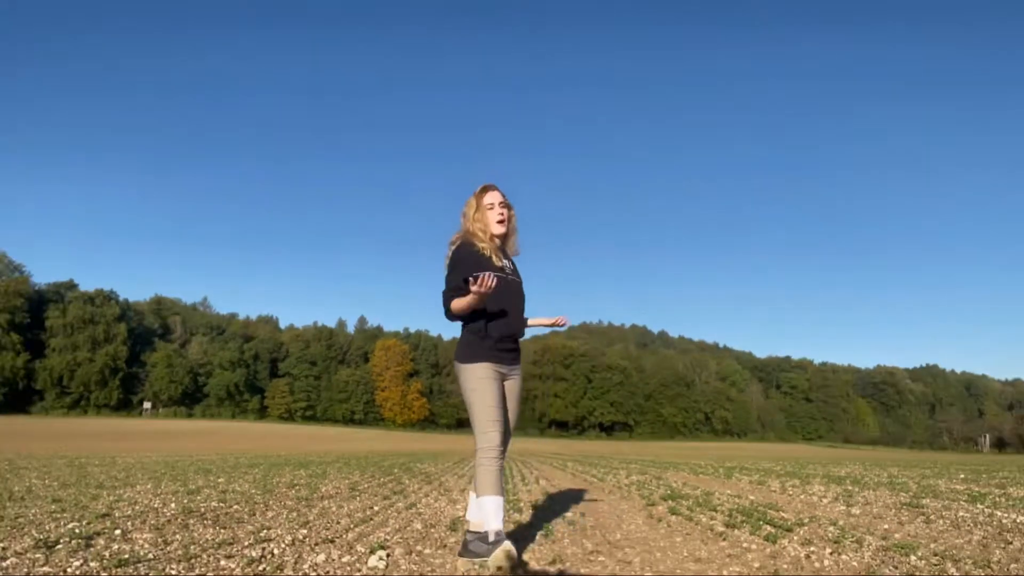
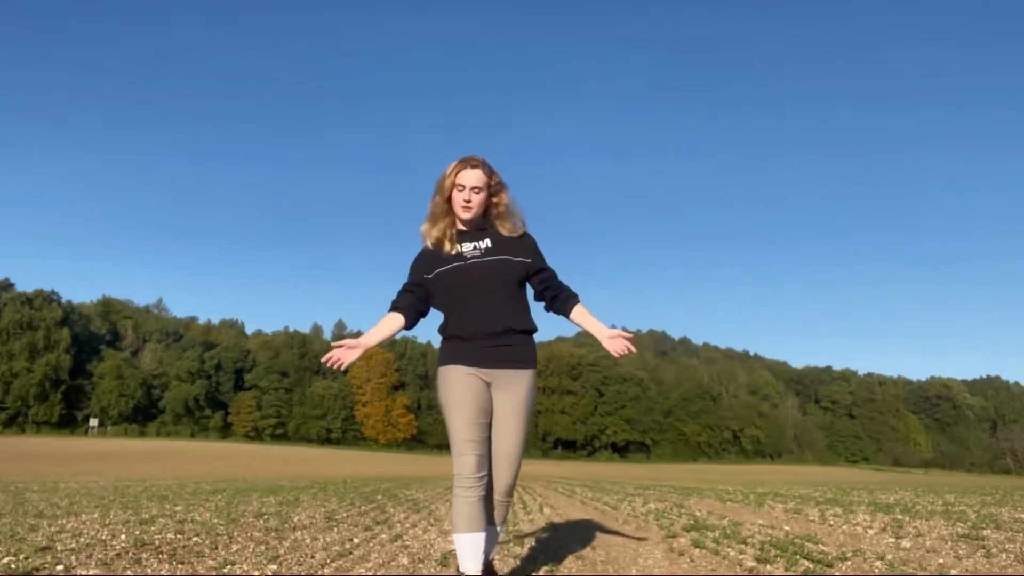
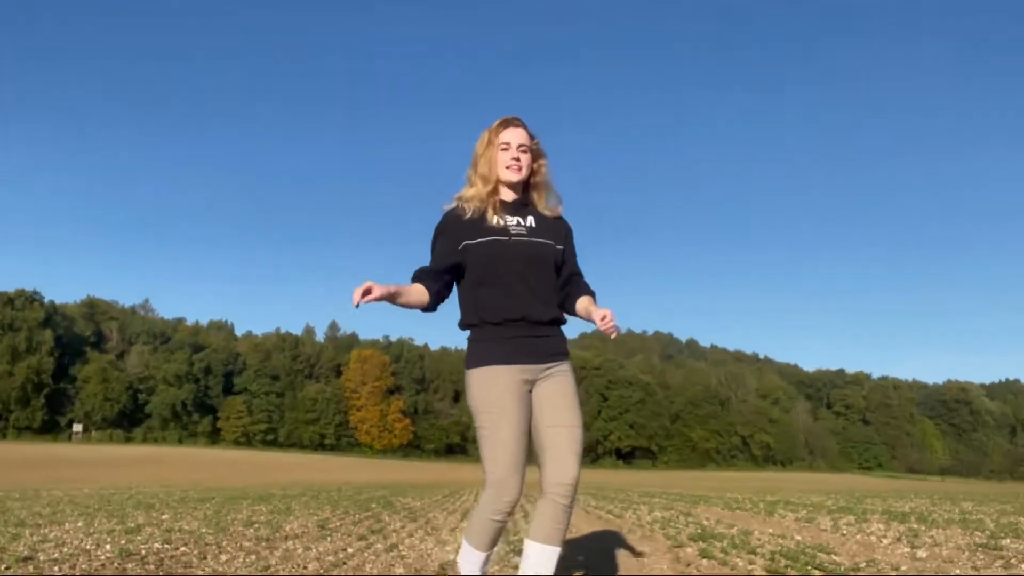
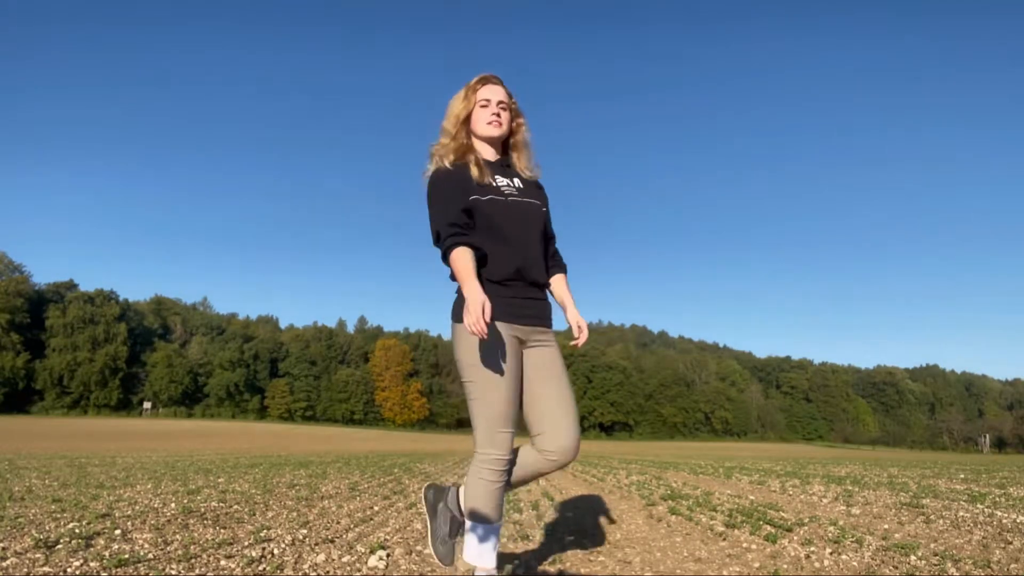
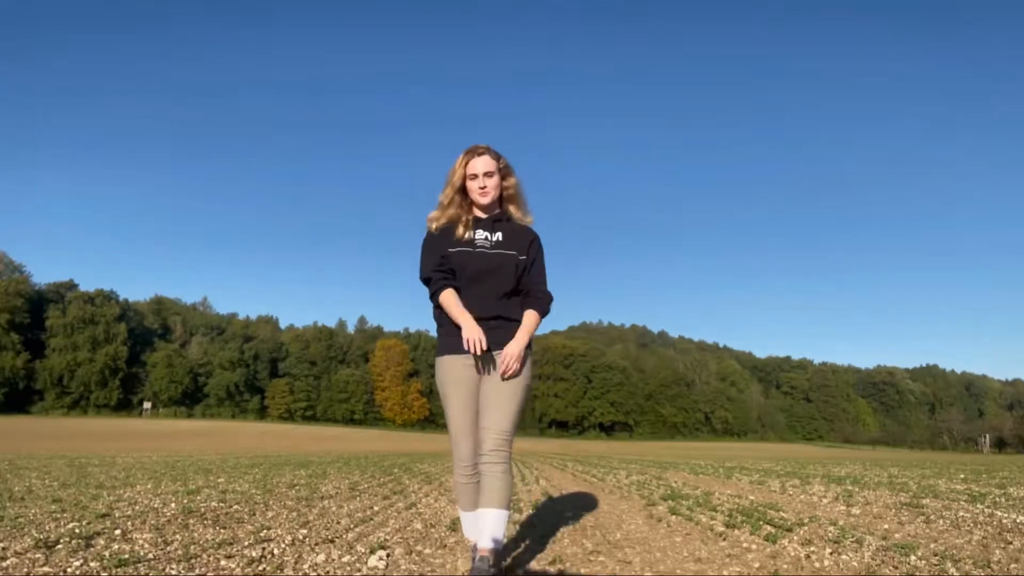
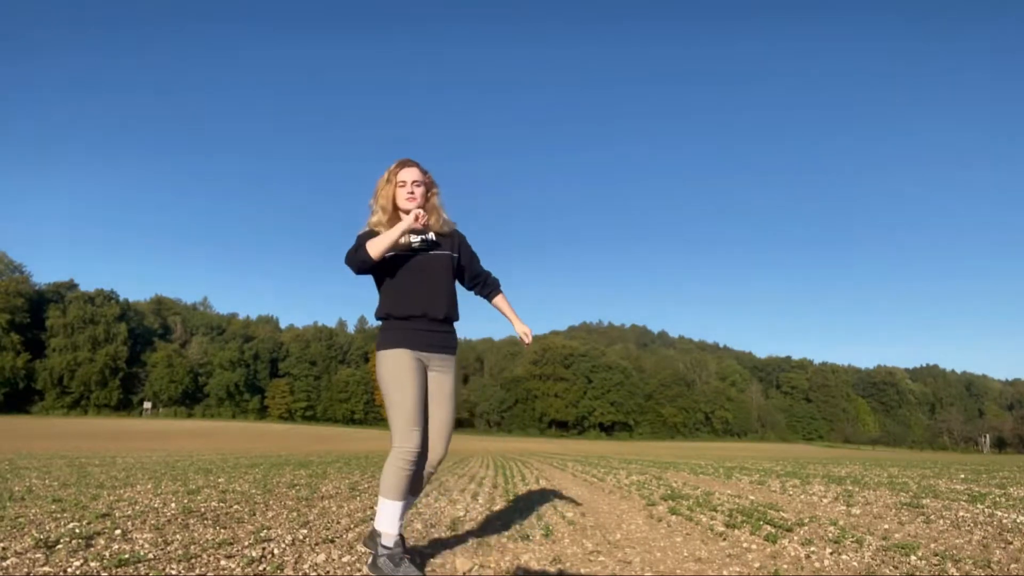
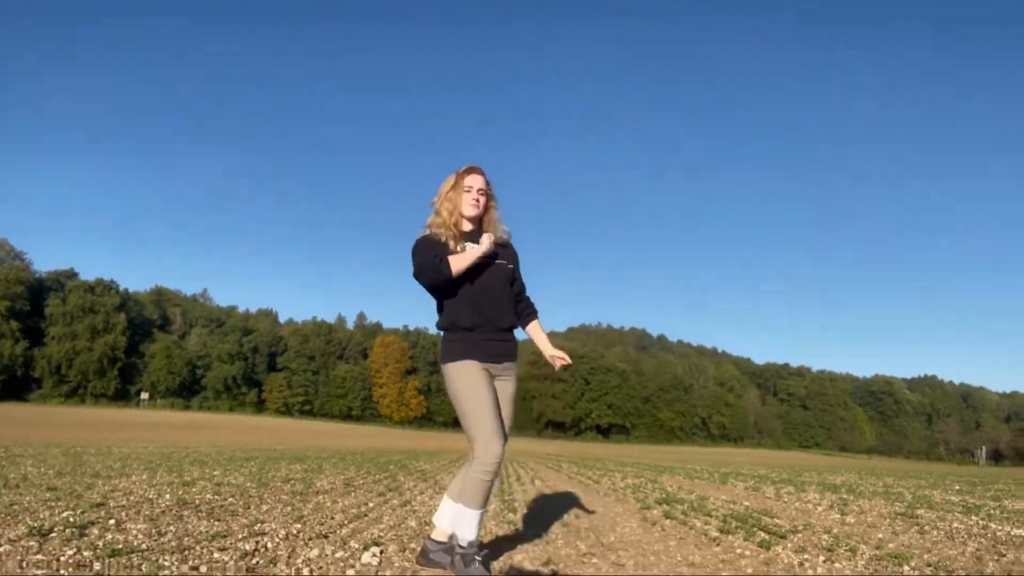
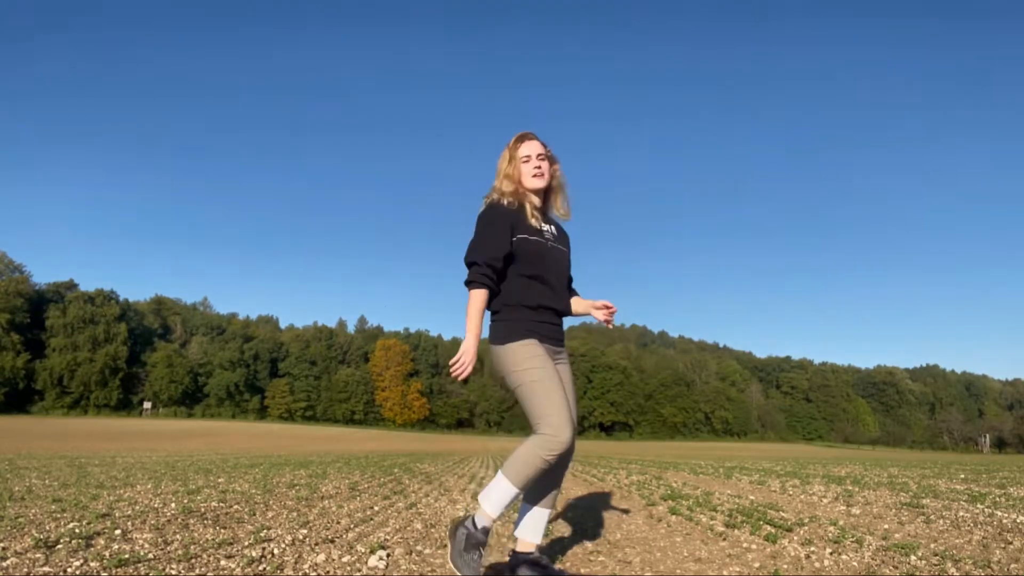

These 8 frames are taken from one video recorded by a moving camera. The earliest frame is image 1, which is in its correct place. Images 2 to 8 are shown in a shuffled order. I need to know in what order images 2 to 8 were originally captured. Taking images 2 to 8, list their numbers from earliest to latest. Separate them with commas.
2, 5, 4, 8, 3, 7, 6
